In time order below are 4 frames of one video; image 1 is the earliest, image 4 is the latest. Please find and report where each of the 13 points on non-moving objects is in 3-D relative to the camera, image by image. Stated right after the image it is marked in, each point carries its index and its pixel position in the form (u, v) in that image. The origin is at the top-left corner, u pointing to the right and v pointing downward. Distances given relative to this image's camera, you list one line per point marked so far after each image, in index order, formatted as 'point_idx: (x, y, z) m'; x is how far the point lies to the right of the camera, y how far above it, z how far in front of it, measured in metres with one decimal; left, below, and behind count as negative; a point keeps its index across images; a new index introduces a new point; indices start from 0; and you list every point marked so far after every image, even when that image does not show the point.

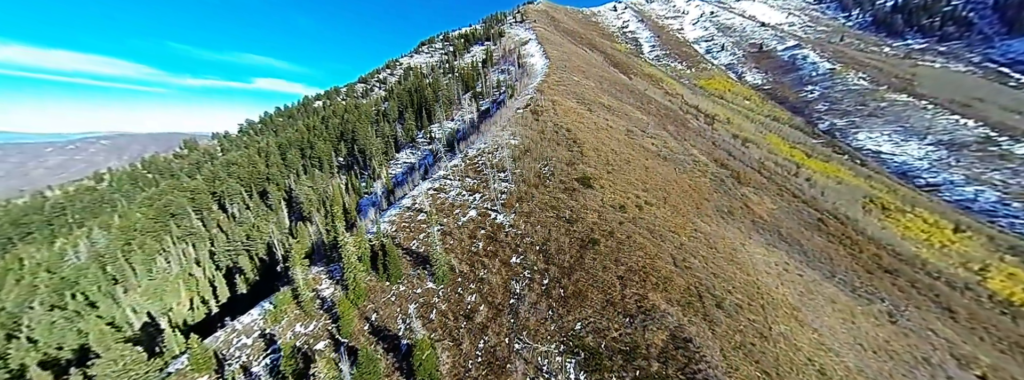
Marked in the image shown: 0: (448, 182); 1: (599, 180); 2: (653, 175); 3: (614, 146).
0: (-3.7, +0.4, +16.0) m
1: (+4.7, +0.6, +14.9) m
2: (+9.1, +0.9, +17.6) m
3: (+7.4, +3.0, +19.7) m
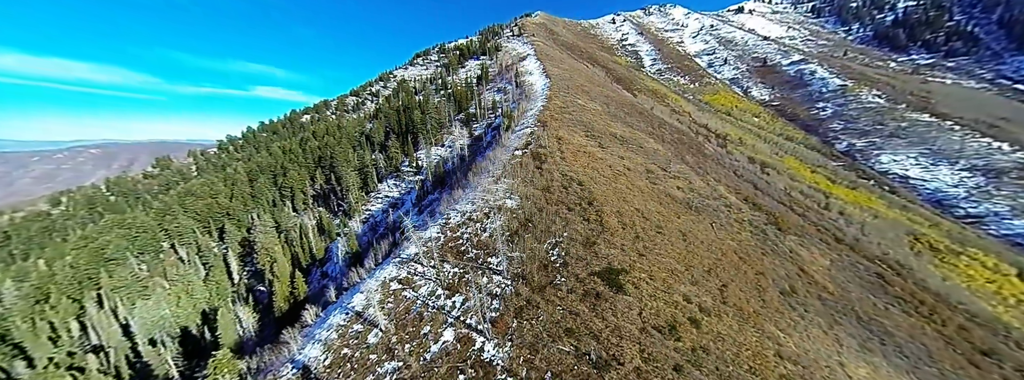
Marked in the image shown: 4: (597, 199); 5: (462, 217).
0: (-3.9, -3.2, +11.5) m
1: (+4.5, -3.0, +10.5) m
2: (+8.9, -2.8, +13.2) m
3: (+7.2, -0.8, +15.4) m
4: (+4.3, -0.5, +14.0) m
5: (-2.5, -1.4, +13.8) m
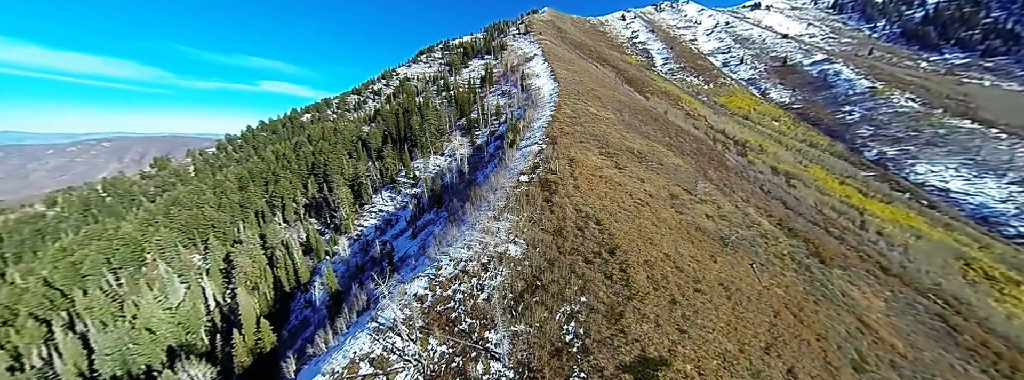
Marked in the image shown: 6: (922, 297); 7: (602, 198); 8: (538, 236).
0: (-3.8, -4.9, +9.1) m
1: (+4.6, -4.8, +7.9) m
2: (+9.0, -4.6, +10.6) m
3: (+7.3, -2.6, +12.7) m
4: (+4.5, -2.3, +11.5) m
5: (-2.4, -3.1, +11.3) m
6: (+29.6, -7.7, +20.0) m
7: (+4.8, -0.4, +14.6) m
8: (+1.1, -1.9, +11.9) m
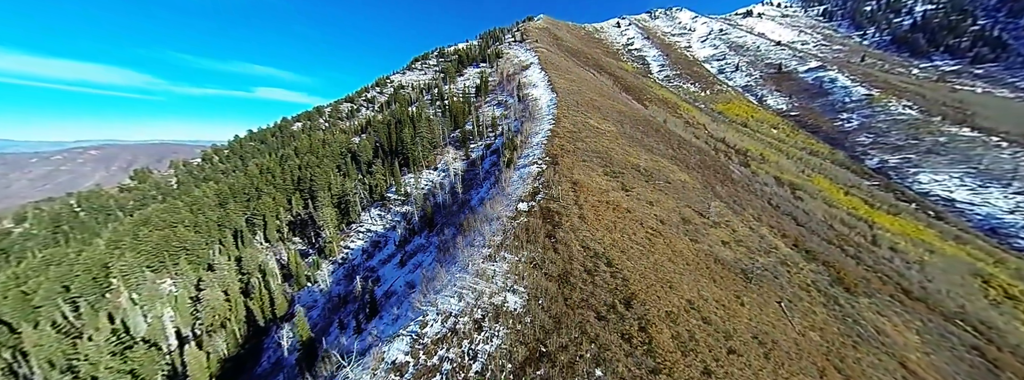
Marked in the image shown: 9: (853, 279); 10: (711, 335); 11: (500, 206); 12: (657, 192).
0: (-3.8, -6.2, +7.2) m
1: (+4.6, -6.1, +6.2) m
2: (+9.0, -5.9, +8.9) m
3: (+7.3, -3.9, +11.1) m
4: (+4.4, -3.6, +9.8) m
5: (-2.4, -4.5, +9.5) m
6: (+29.4, -9.0, +18.5) m
7: (+4.6, -1.7, +12.9) m
8: (+1.1, -3.3, +10.2) m
9: (+23.8, -6.1, +19.2) m
10: (+6.6, -4.8, +9.3) m
11: (-0.7, -0.7, +15.2) m
12: (+9.7, 0.0, +18.4) m
